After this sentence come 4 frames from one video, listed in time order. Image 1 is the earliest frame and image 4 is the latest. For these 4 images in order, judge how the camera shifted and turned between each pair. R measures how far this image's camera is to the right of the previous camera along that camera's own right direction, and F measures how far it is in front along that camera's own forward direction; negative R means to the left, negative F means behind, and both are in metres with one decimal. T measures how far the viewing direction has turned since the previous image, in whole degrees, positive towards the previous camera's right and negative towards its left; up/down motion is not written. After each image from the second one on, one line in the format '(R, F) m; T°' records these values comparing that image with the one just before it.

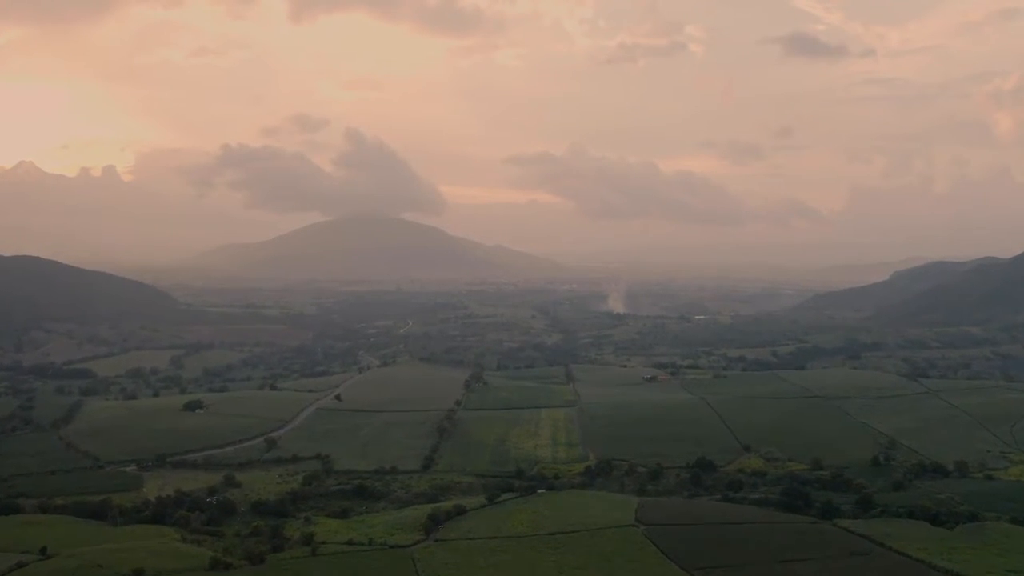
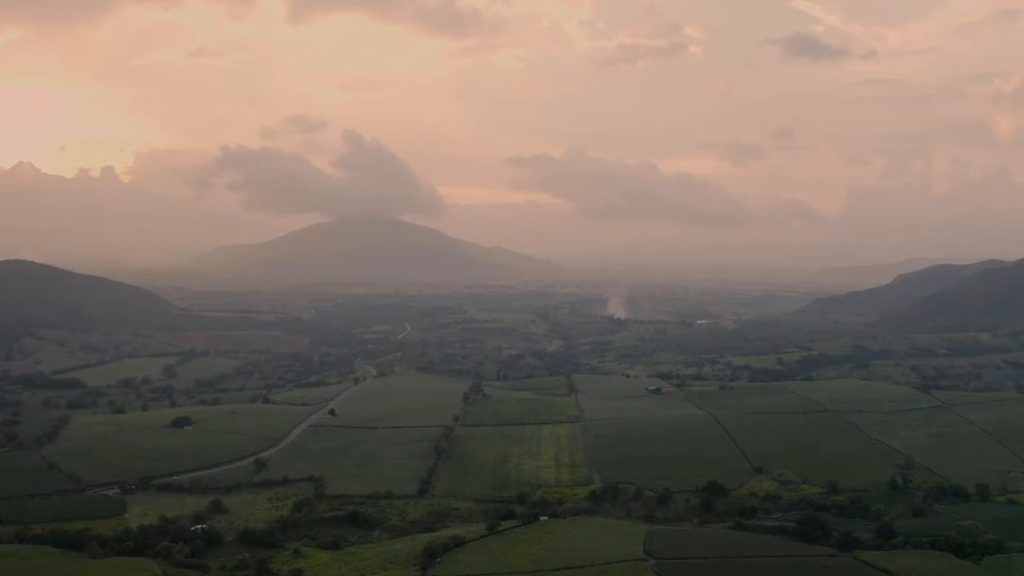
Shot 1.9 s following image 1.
(-0.1, +2.5) m; 0°
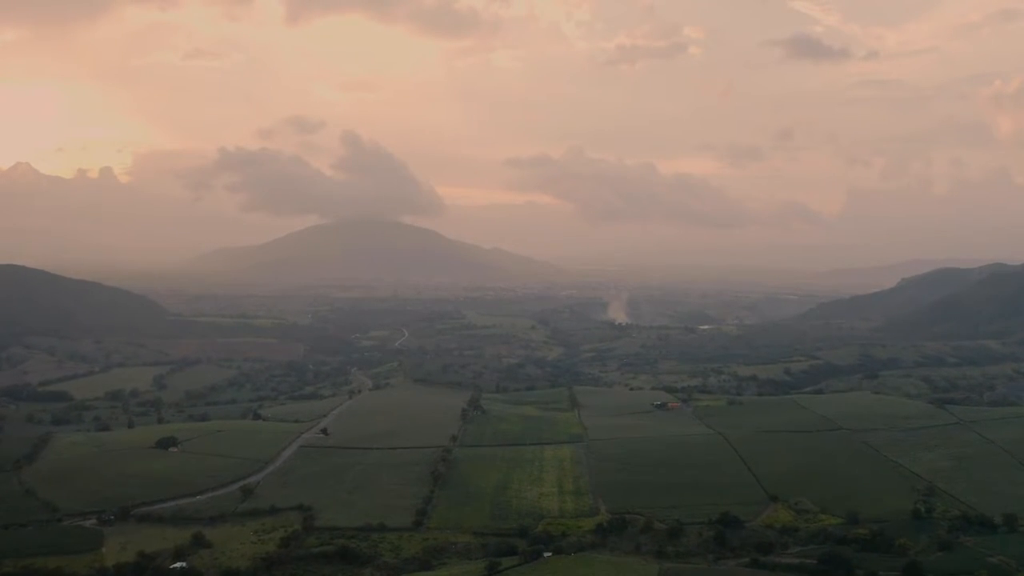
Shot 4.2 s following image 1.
(-0.1, +2.9) m; 0°
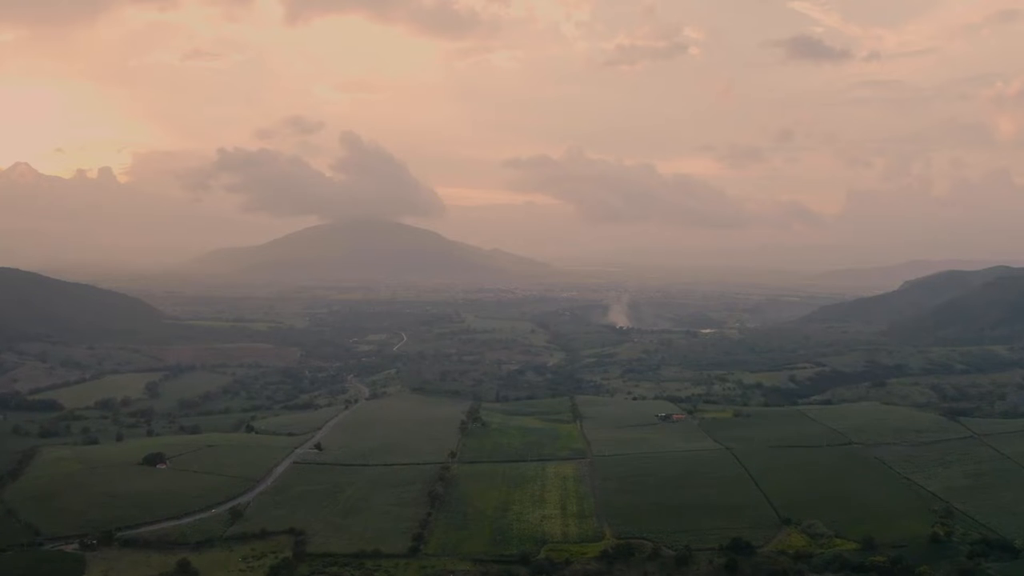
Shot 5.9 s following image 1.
(-0.1, +2.2) m; 0°
